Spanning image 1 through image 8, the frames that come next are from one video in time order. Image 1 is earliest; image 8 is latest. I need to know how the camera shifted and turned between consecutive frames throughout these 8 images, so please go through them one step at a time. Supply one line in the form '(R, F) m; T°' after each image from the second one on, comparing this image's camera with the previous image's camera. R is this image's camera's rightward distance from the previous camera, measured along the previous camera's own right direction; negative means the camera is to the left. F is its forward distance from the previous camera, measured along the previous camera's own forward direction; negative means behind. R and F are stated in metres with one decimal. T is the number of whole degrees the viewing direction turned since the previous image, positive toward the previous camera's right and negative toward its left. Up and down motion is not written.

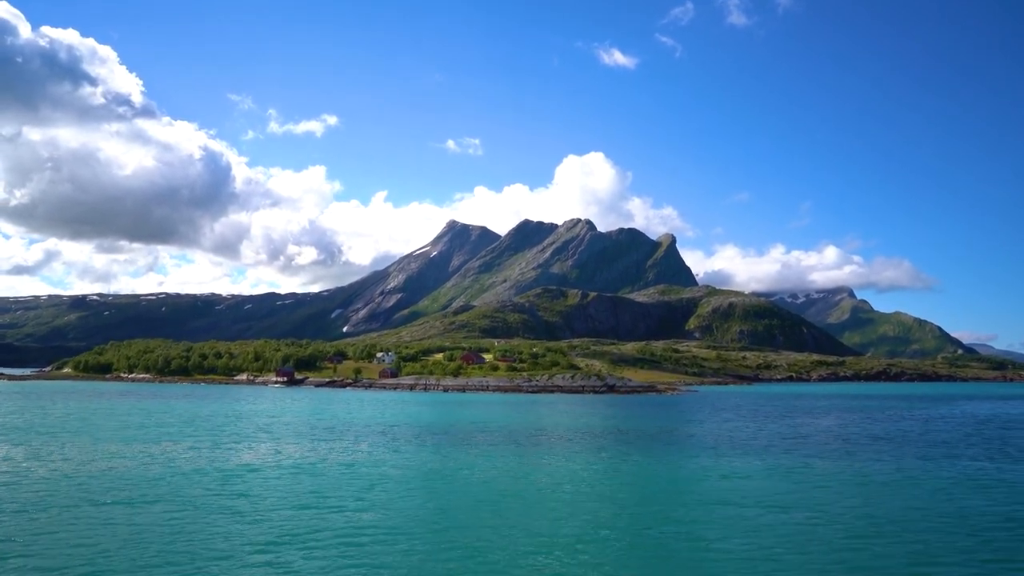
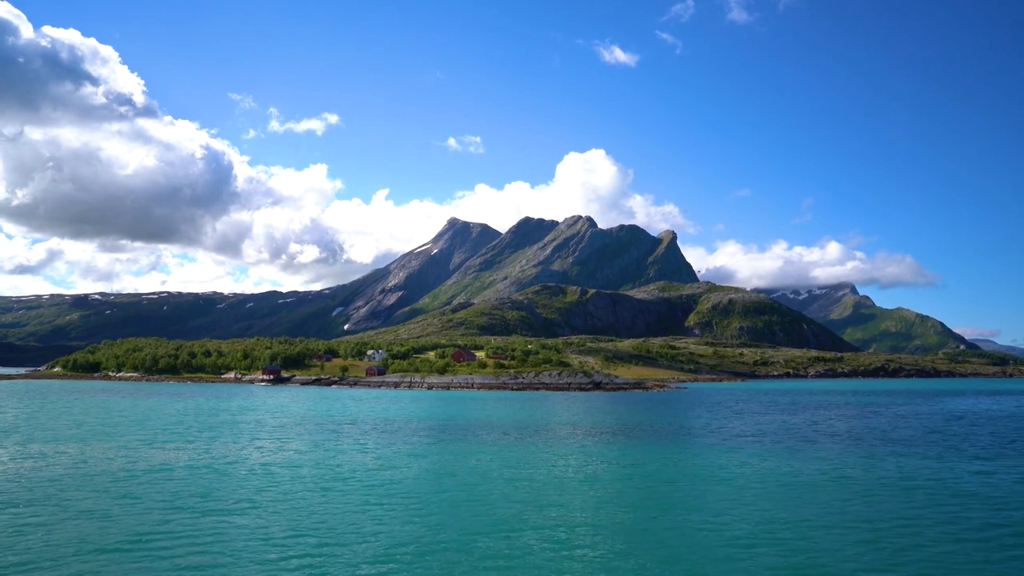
(+3.2, +1.2) m; 0°
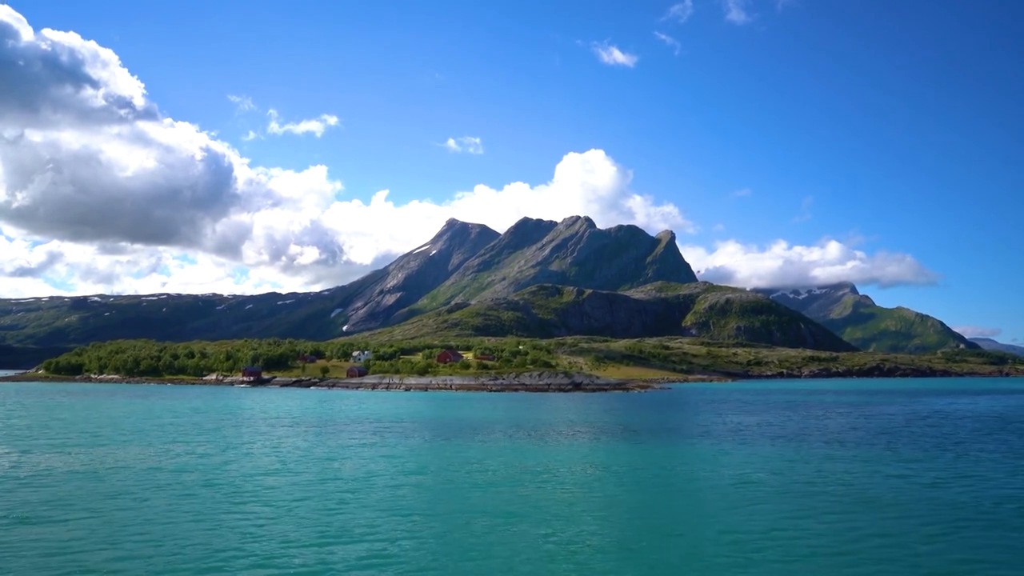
(+3.9, +1.4) m; 0°
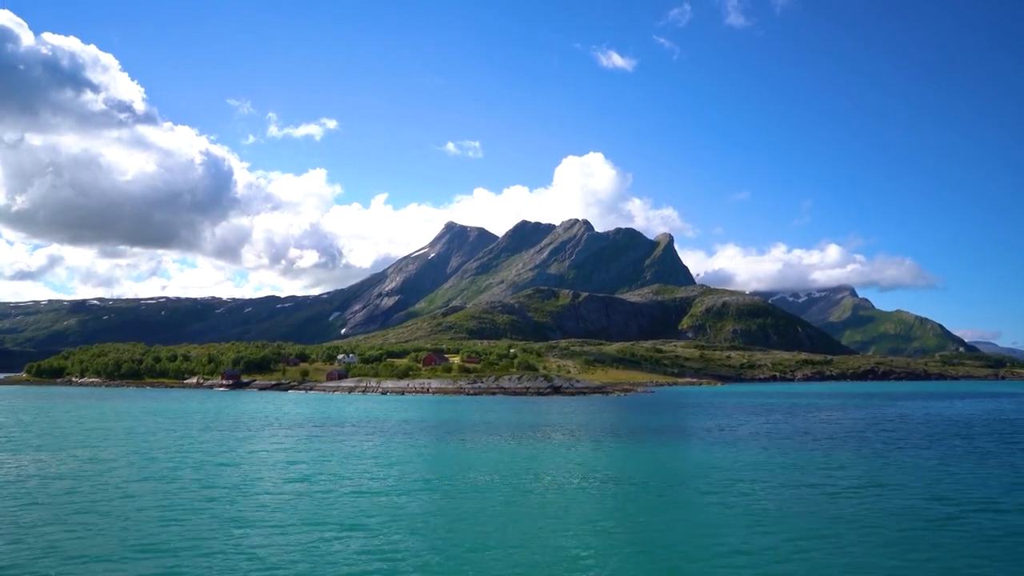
(+3.9, +1.3) m; 0°
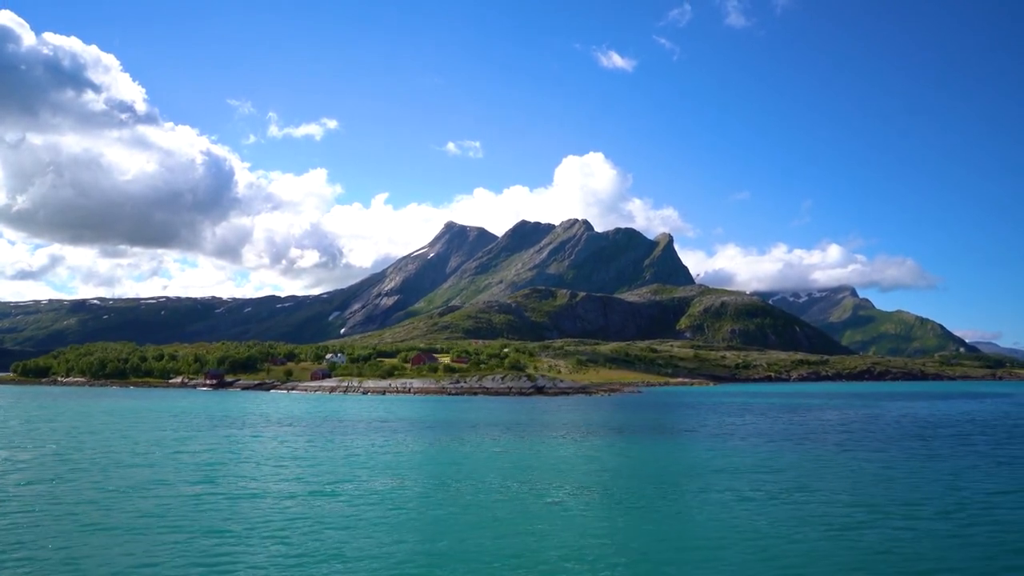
(+3.2, +1.2) m; 0°
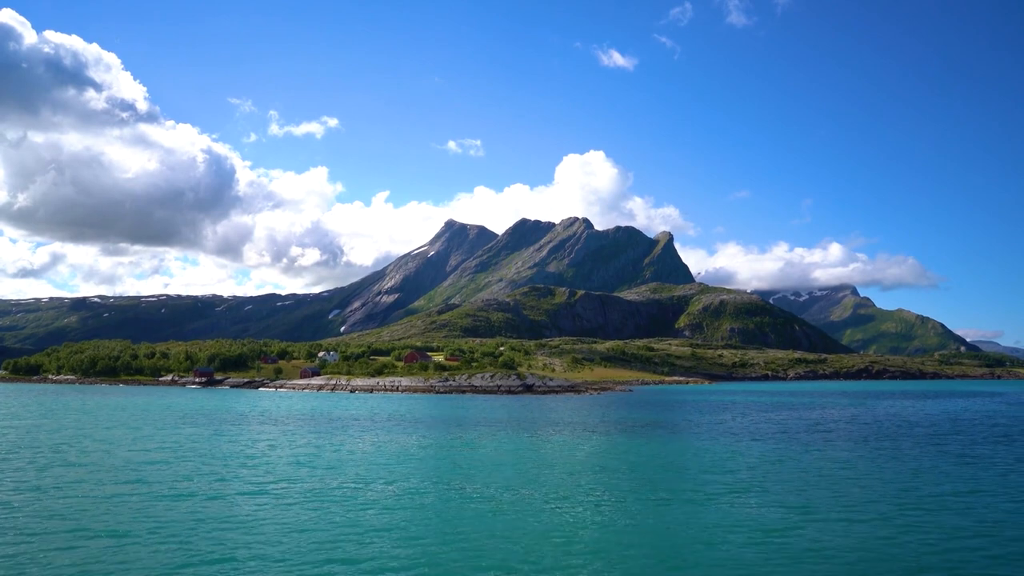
(+2.1, +0.8) m; 0°
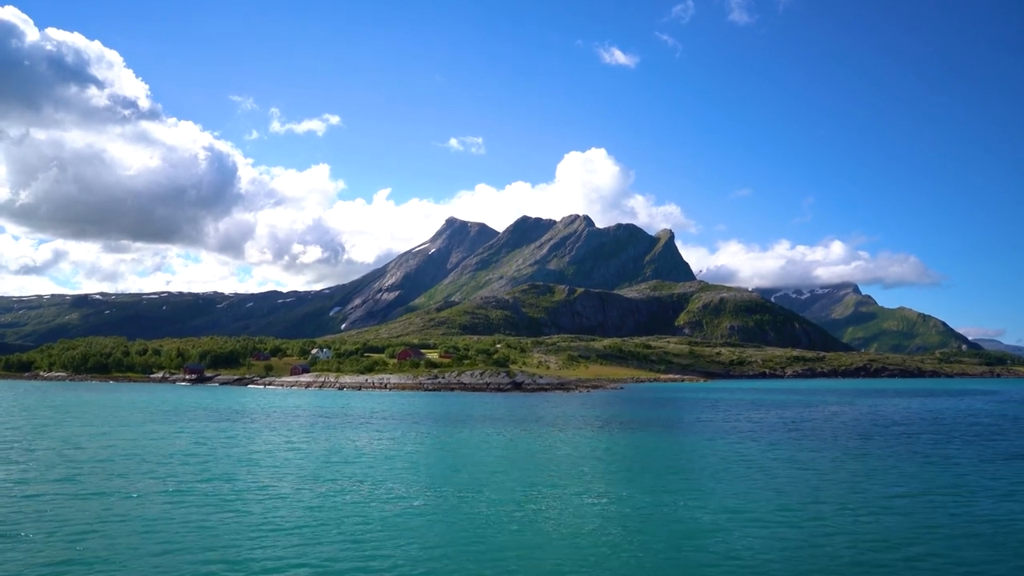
(+2.2, +0.8) m; 0°
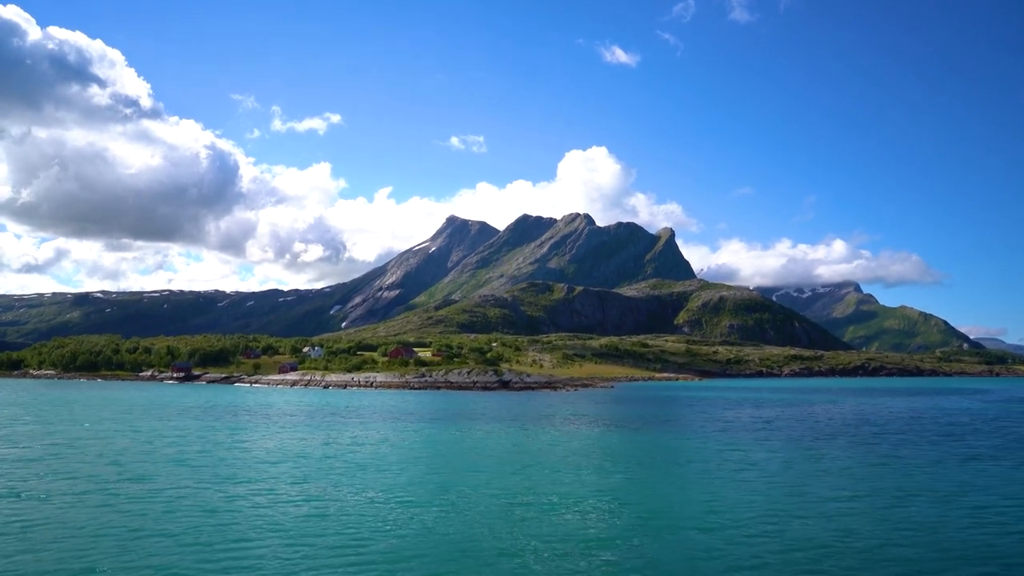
(+2.5, +1.0) m; 0°
